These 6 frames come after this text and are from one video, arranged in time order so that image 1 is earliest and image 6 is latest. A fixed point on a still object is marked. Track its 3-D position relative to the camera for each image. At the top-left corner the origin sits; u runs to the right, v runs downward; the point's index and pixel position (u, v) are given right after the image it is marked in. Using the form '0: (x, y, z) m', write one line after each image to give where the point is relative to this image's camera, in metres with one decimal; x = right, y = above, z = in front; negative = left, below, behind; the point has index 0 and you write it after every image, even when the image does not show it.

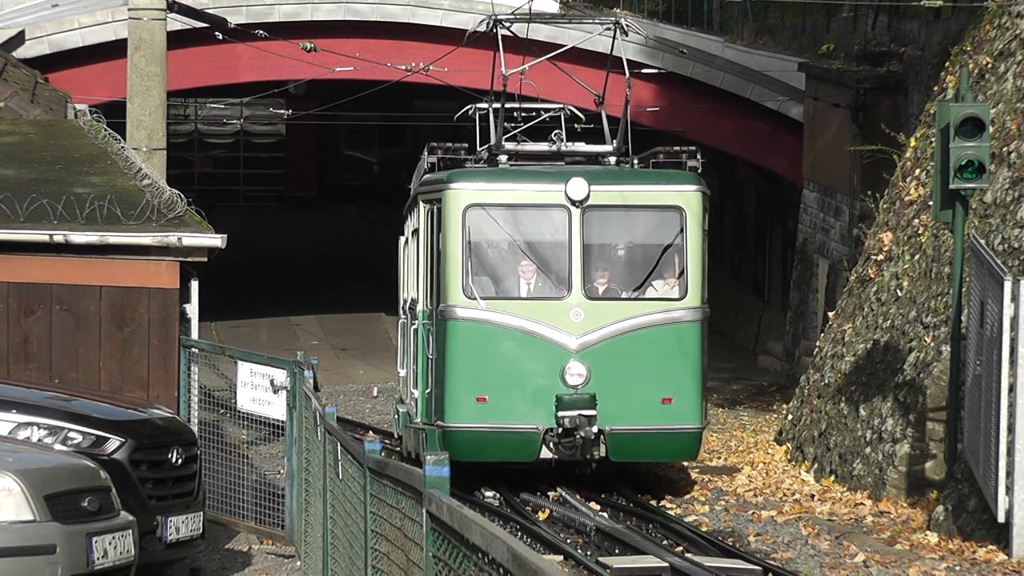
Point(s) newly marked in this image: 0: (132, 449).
0: (-2.4, -1.0, +9.1) m
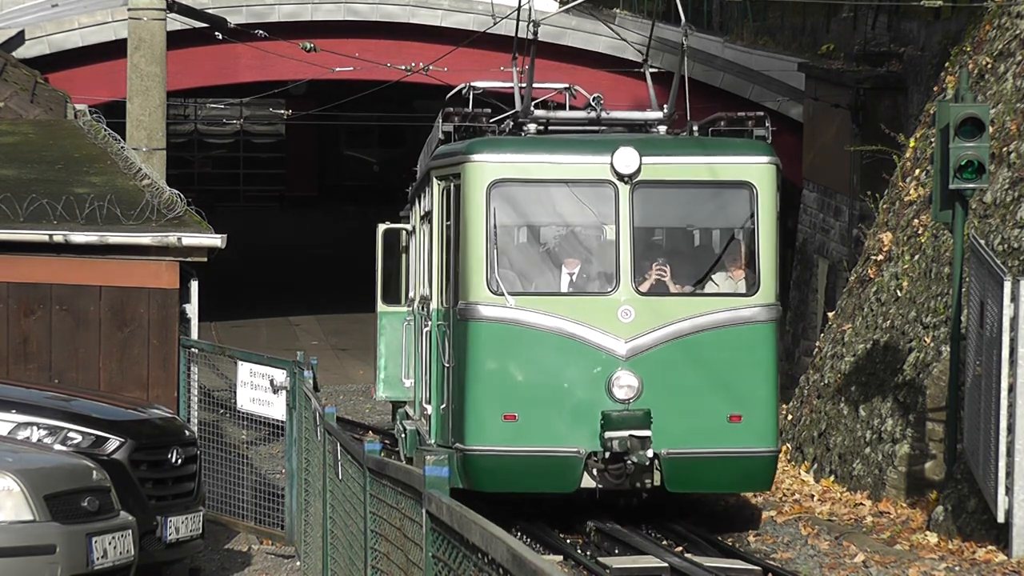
0: (-2.4, -1.0, +9.1) m
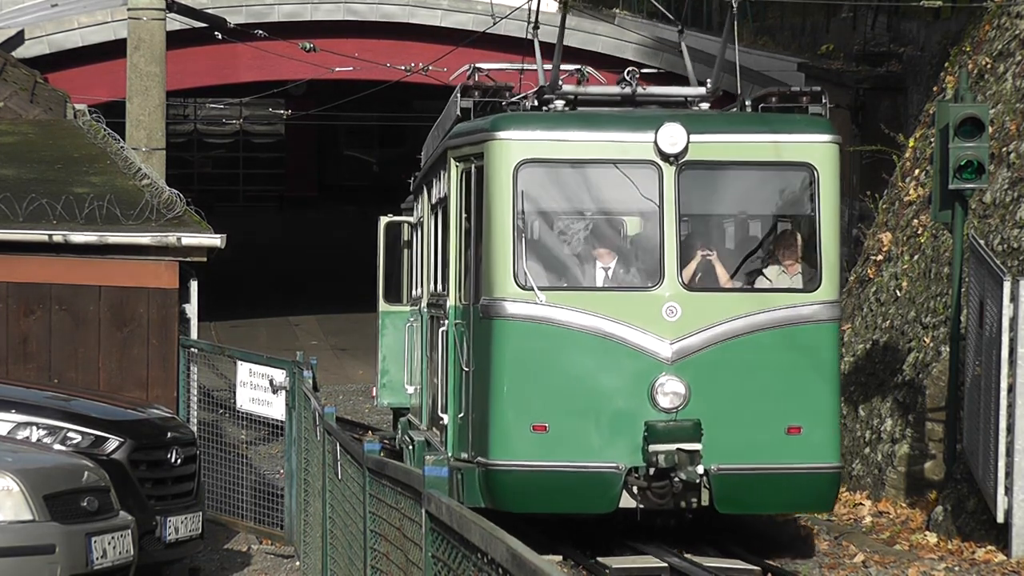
0: (-2.4, -1.0, +9.1) m
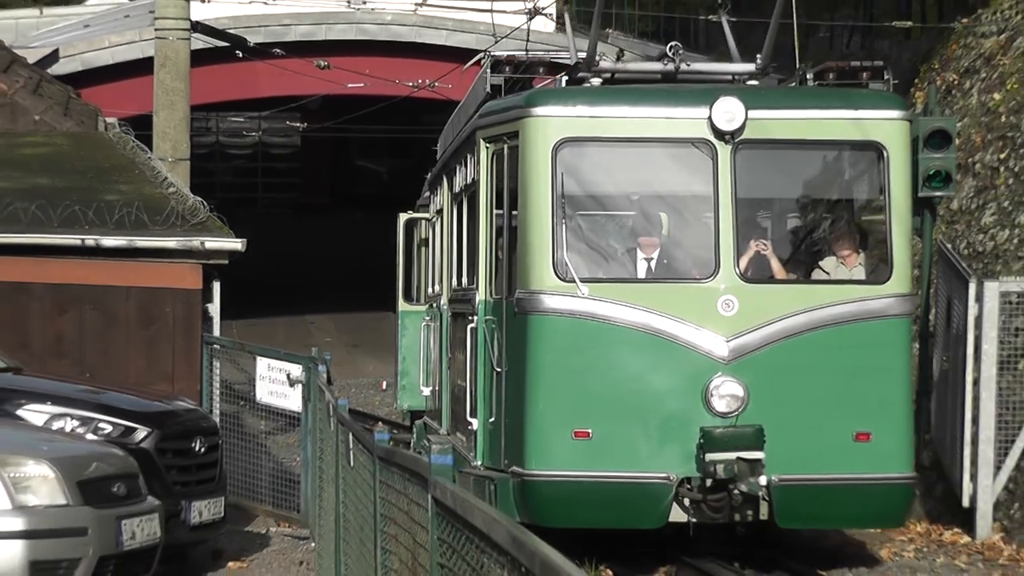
0: (-2.4, -1.0, +9.7) m
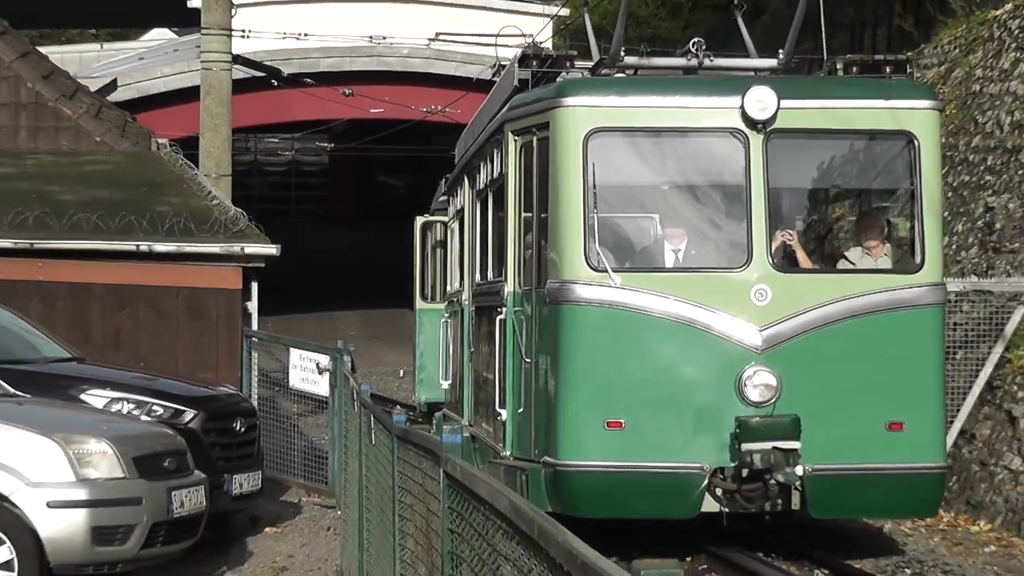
0: (-2.4, -1.0, +11.1) m
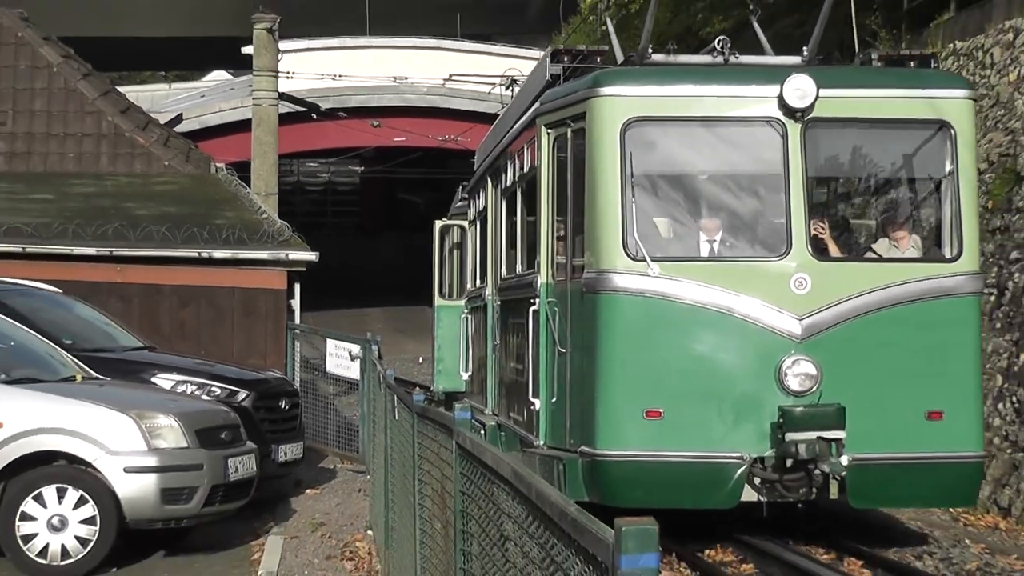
0: (-2.4, -1.0, +13.3) m
